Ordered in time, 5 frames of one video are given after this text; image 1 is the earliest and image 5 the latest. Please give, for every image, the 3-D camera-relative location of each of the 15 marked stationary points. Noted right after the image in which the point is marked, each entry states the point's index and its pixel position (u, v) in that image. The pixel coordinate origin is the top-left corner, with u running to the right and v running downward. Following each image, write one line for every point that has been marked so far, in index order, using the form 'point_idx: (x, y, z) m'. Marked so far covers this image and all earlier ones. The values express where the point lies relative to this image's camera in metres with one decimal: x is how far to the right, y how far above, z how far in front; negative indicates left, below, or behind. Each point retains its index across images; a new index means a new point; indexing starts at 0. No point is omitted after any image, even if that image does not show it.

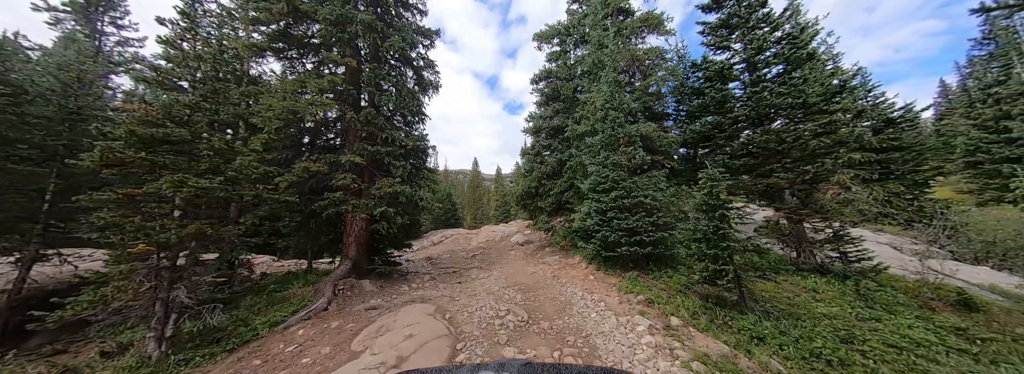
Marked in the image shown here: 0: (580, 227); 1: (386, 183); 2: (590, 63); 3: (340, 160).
0: (+2.5, -1.5, +8.6) m
1: (-4.1, +0.1, +7.7) m
2: (+3.4, +5.4, +10.2) m
3: (-5.3, +0.8, +7.2) m
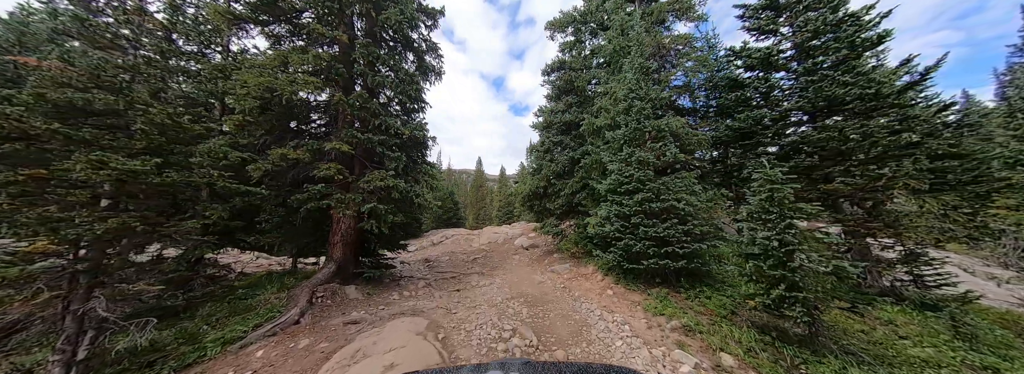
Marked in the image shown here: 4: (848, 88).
0: (+2.7, -1.5, +7.6) m
1: (-3.9, +0.3, +6.7) m
2: (+3.9, +5.4, +9.2) m
3: (-5.0, +1.1, +6.3) m
4: (+8.2, +2.4, +5.7) m
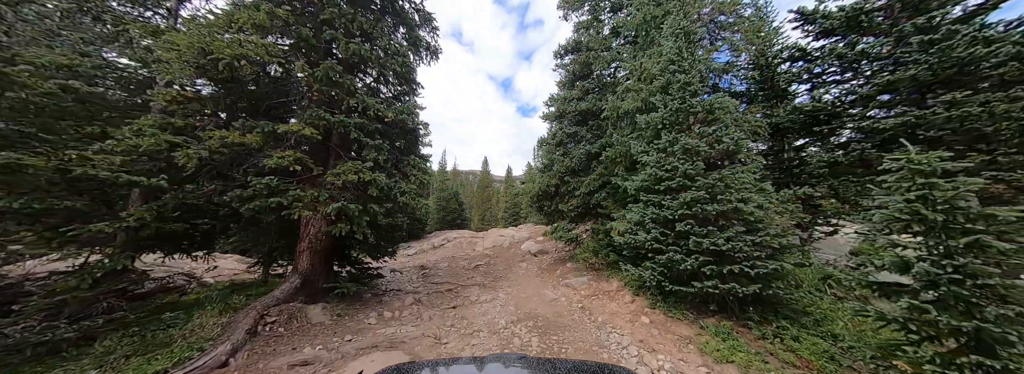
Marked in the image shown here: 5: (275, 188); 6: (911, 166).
0: (+2.9, -1.4, +6.0) m
1: (-3.7, +0.5, +5.3) m
2: (+4.1, +5.4, +7.6) m
3: (-4.9, +1.2, +4.9) m
4: (+8.3, +2.4, +4.0) m
5: (-4.9, 0.0, +4.8) m
6: (+5.1, +0.3, +2.9) m
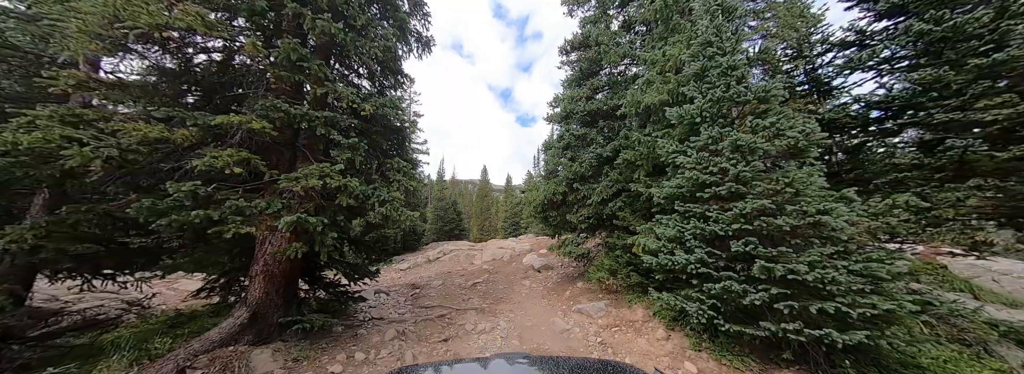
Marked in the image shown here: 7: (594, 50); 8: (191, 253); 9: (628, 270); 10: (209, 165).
0: (+3.0, -1.6, +4.8) m
1: (-3.6, +0.3, +4.2) m
2: (+4.2, +5.2, +6.7) m
3: (-4.8, +1.1, +3.8) m
4: (+8.4, +2.4, +3.0) m
5: (-4.8, -0.2, +3.7) m
6: (+5.1, +0.2, +1.8) m
7: (+3.2, +5.5, +9.3) m
8: (-7.0, -1.4, +5.1) m
9: (+3.3, -2.4, +6.6) m
10: (-4.6, +0.3, +3.6) m
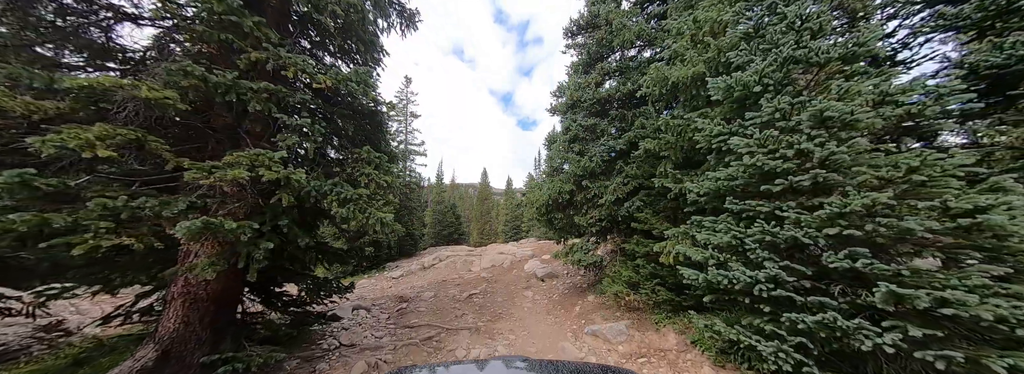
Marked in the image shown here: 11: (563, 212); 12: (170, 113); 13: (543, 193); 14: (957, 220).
0: (+3.0, -1.5, +3.7) m
1: (-3.6, +0.4, +3.1) m
2: (+4.2, +5.3, +5.6) m
3: (-4.8, +1.1, +2.7) m
4: (+8.4, +2.6, +1.8) m
5: (-4.8, -0.1, +2.6) m
6: (+5.1, +0.4, +0.7) m
7: (+3.2, +5.5, +8.2) m
8: (-7.0, -1.4, +3.9) m
9: (+3.3, -2.3, +5.5) m
10: (-4.7, +0.4, +2.4) m
11: (+1.8, -0.9, +8.5) m
12: (-4.7, +1.0, +3.2) m
13: (+1.1, -0.2, +8.3) m
14: (+4.3, -0.3, +2.3) m
